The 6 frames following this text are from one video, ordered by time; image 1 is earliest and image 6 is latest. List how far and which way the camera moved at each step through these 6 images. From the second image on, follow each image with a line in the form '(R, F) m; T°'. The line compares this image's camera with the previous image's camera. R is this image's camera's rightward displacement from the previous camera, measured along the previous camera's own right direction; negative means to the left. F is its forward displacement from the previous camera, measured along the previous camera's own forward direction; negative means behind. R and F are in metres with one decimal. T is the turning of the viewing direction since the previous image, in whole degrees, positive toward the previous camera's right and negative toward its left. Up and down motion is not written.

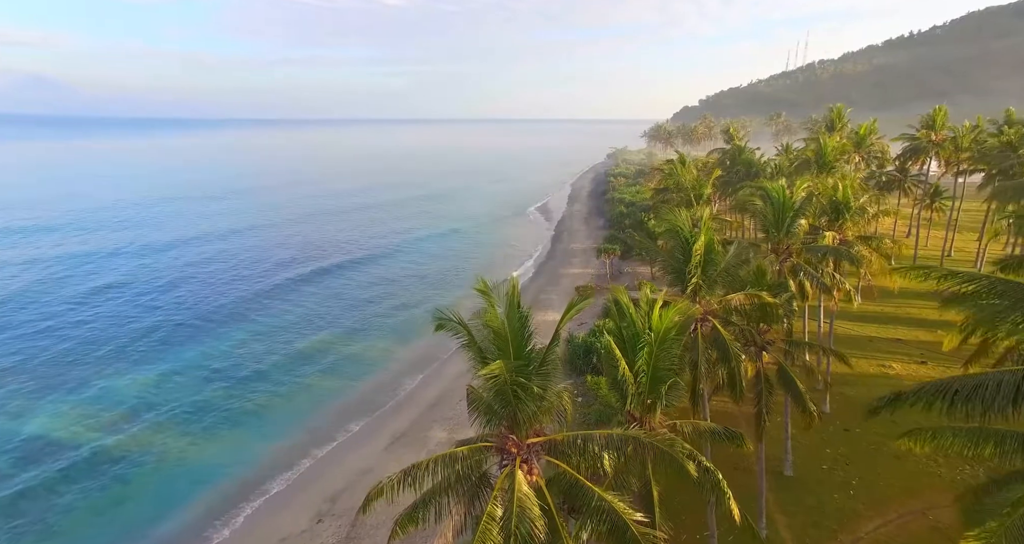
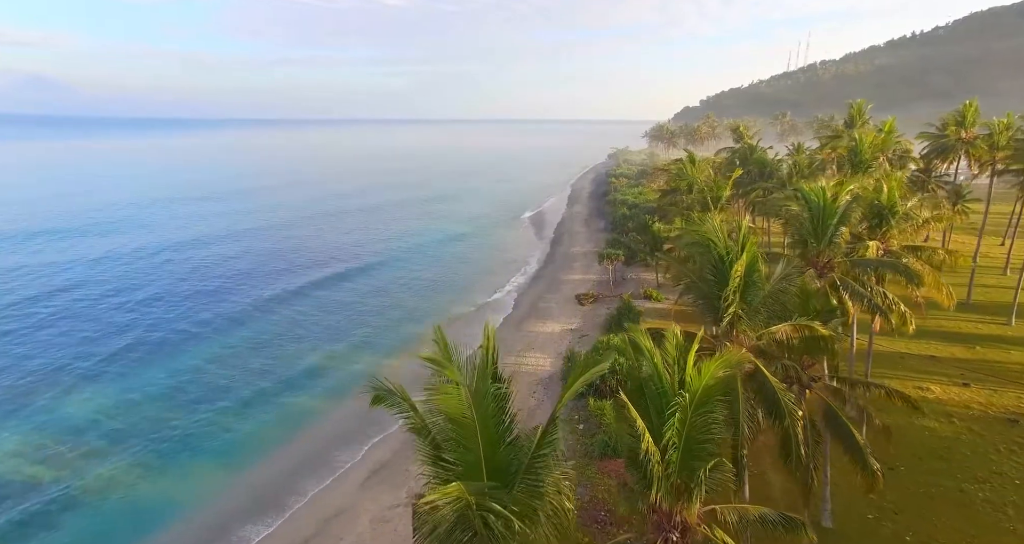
(+0.3, +2.8) m; 0°
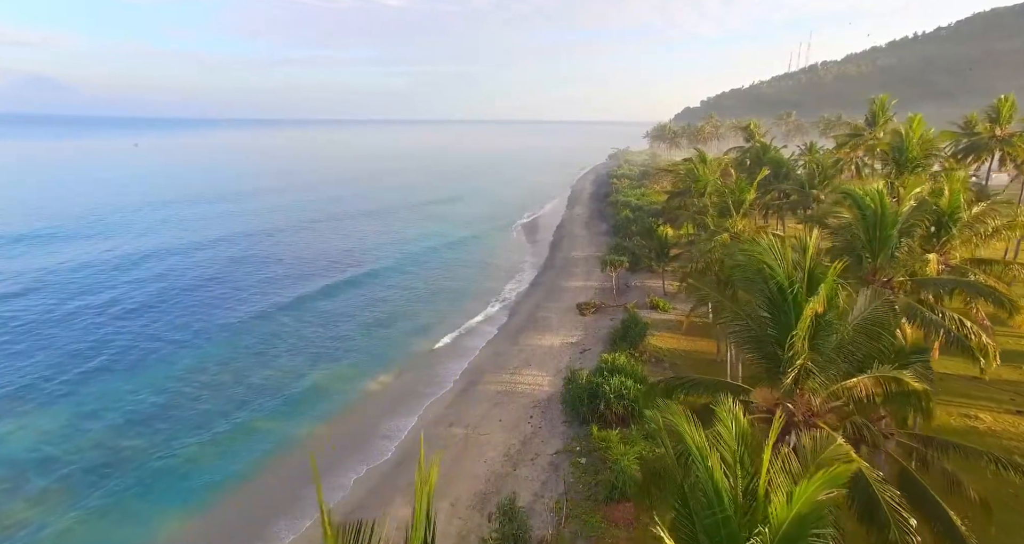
(+0.2, +2.8) m; 0°
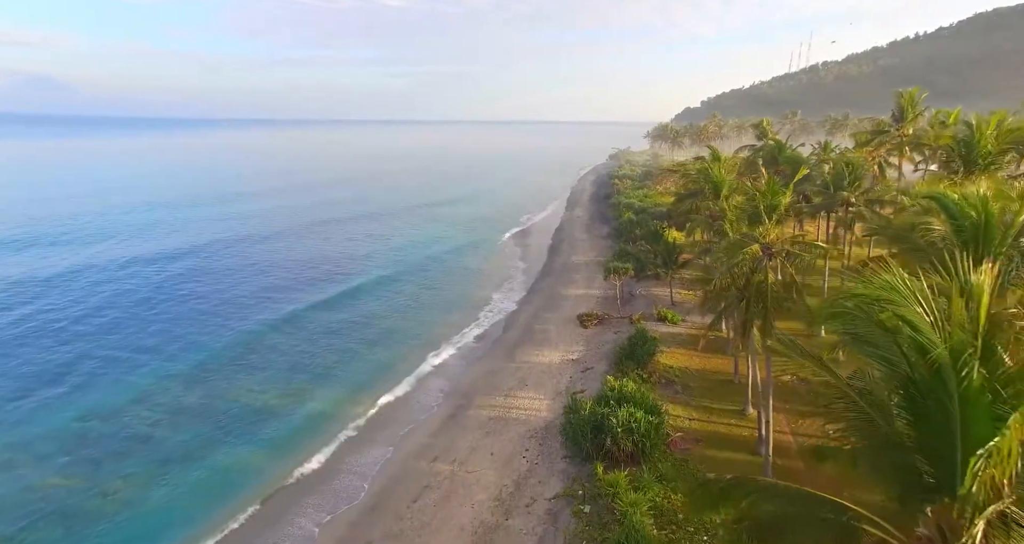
(+0.3, +3.0) m; 0°
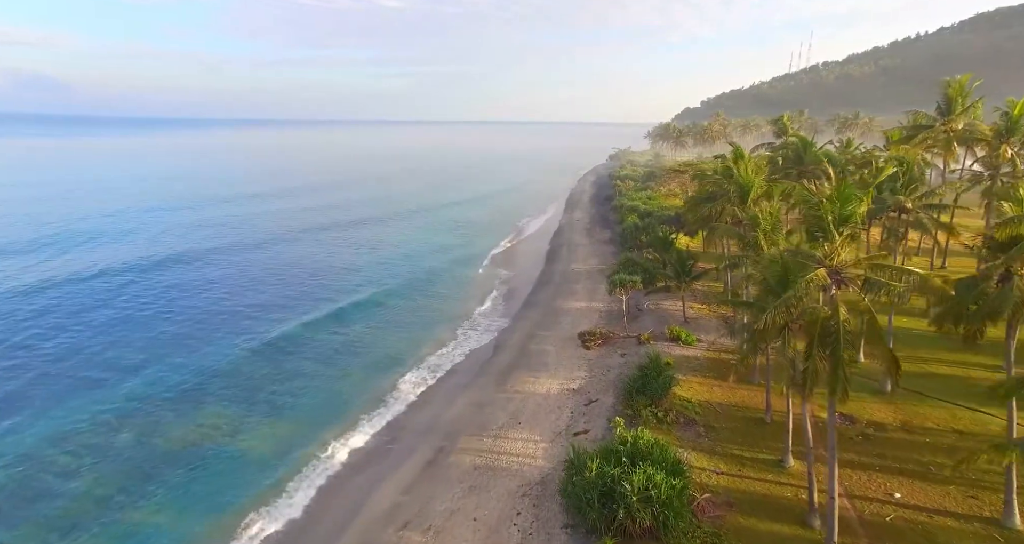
(+0.3, +4.1) m; 0°
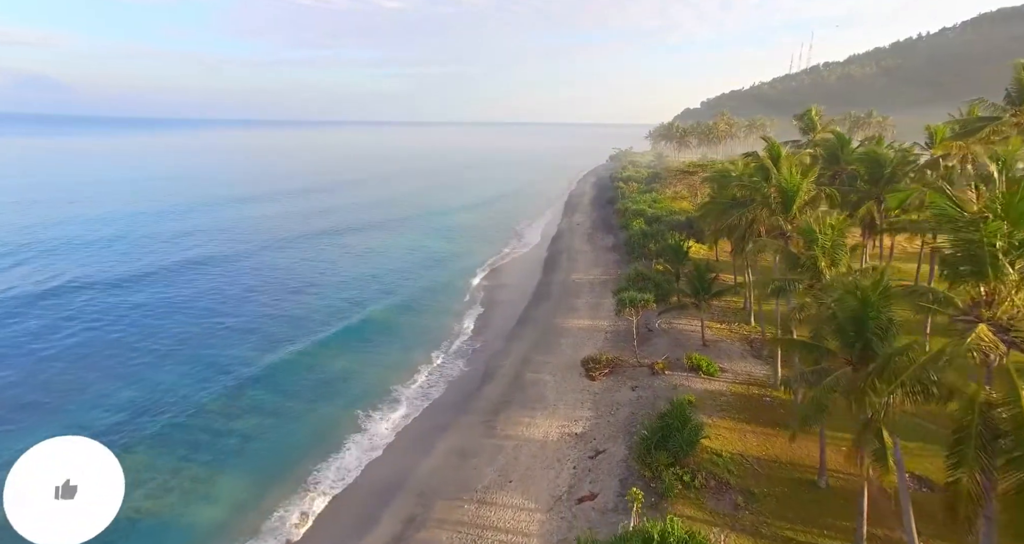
(+0.3, +4.5) m; 0°
